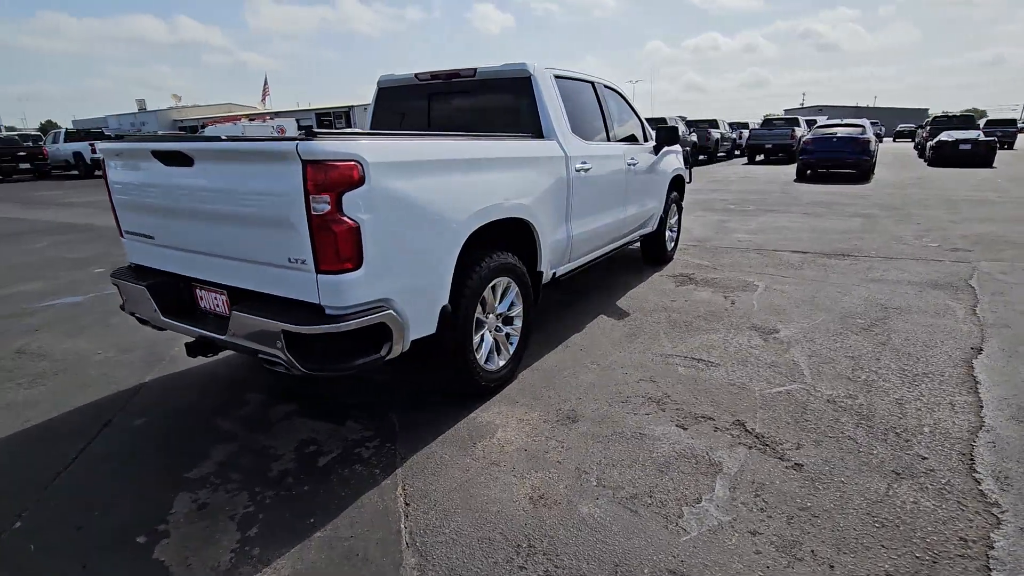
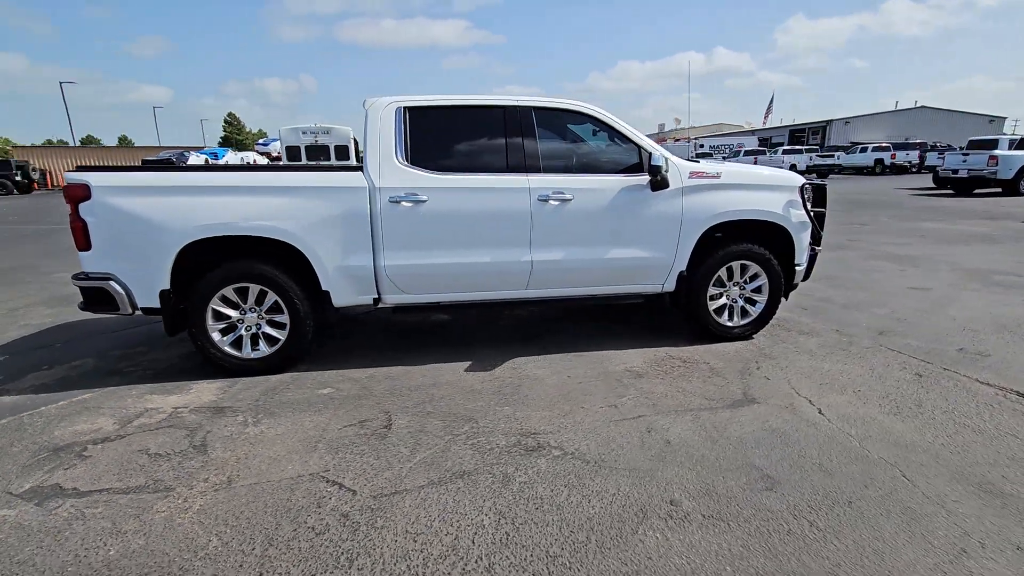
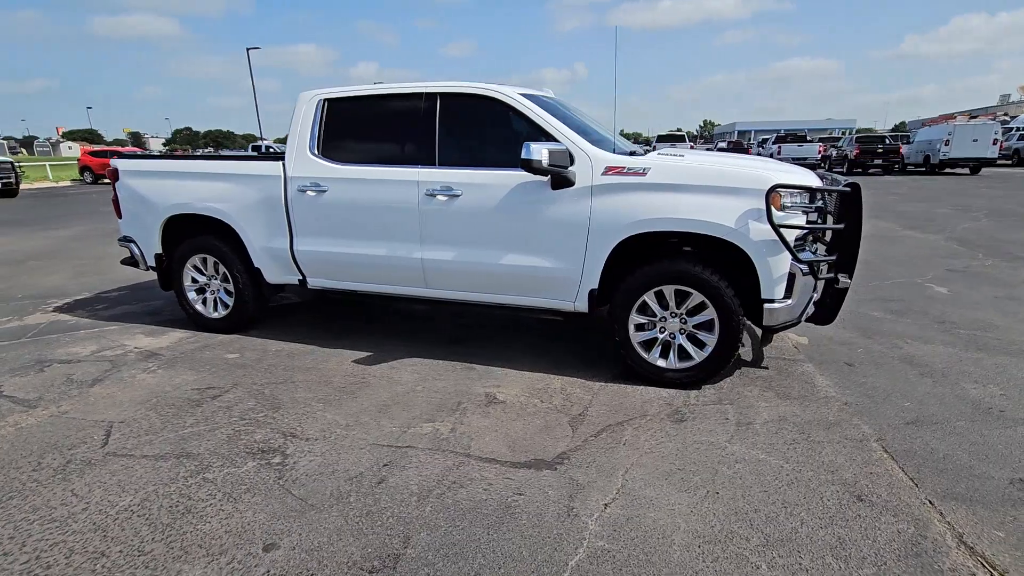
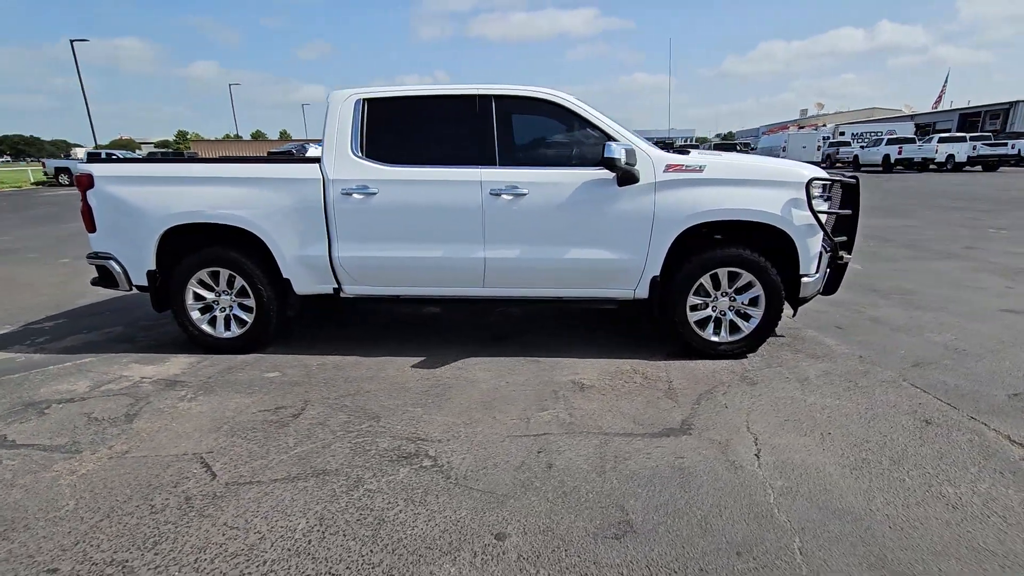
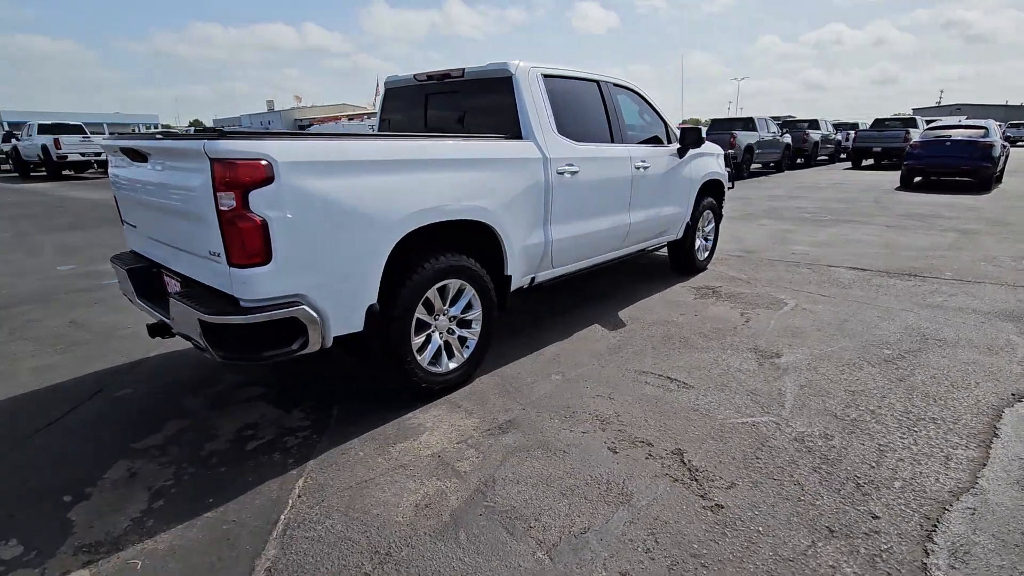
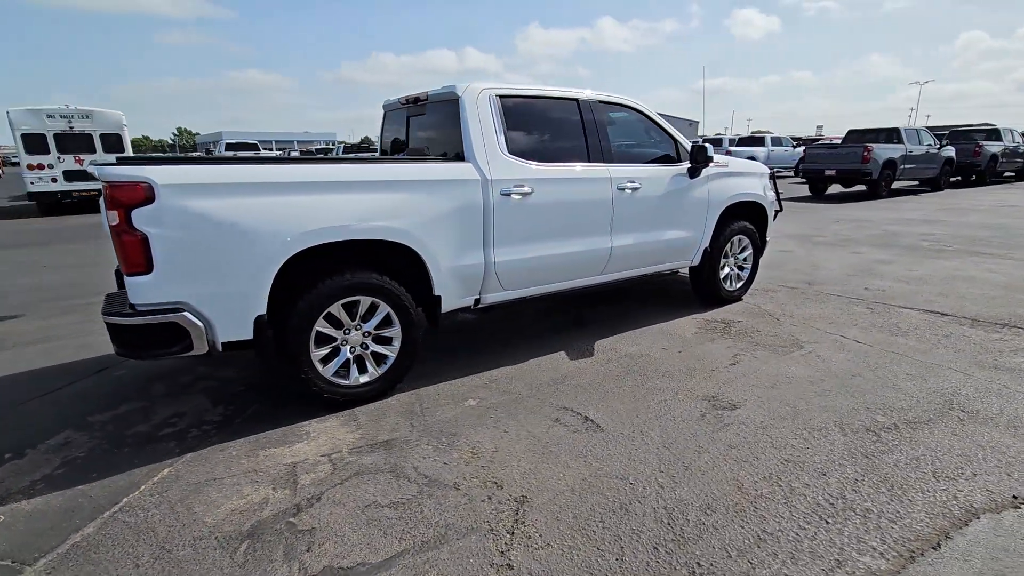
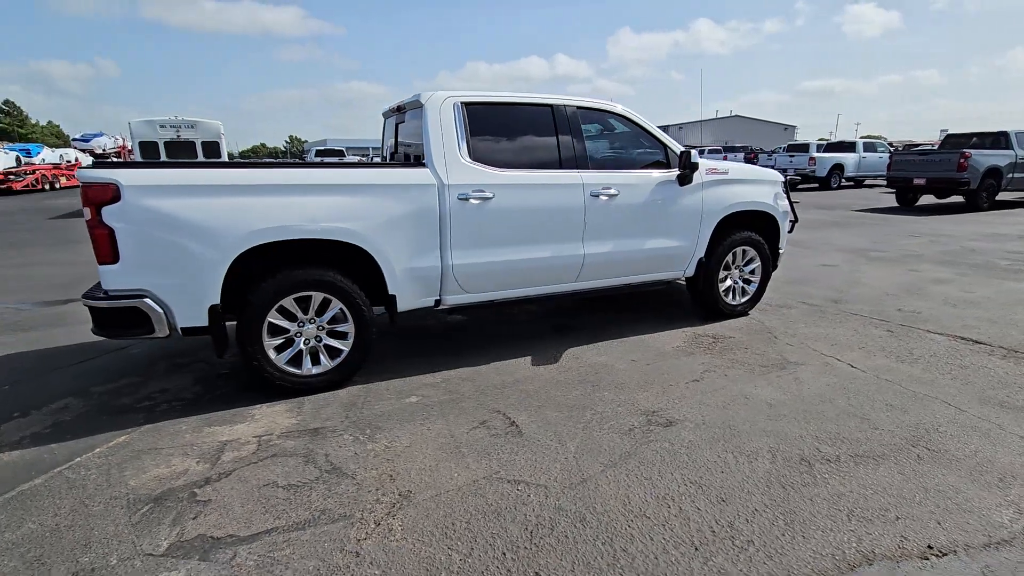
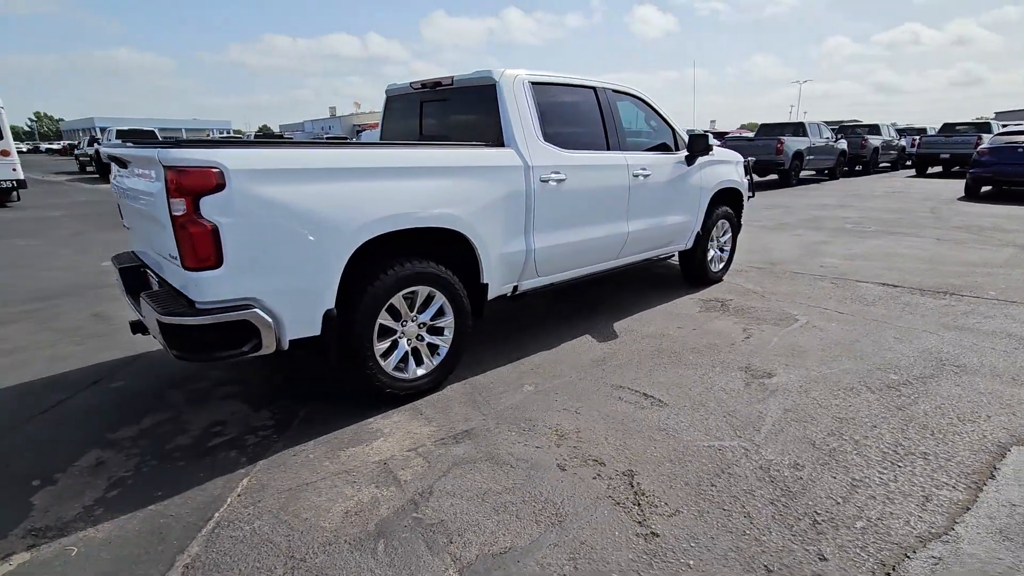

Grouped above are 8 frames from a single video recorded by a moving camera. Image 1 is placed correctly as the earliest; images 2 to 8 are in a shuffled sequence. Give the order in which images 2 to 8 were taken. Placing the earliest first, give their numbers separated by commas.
5, 8, 6, 7, 2, 4, 3
